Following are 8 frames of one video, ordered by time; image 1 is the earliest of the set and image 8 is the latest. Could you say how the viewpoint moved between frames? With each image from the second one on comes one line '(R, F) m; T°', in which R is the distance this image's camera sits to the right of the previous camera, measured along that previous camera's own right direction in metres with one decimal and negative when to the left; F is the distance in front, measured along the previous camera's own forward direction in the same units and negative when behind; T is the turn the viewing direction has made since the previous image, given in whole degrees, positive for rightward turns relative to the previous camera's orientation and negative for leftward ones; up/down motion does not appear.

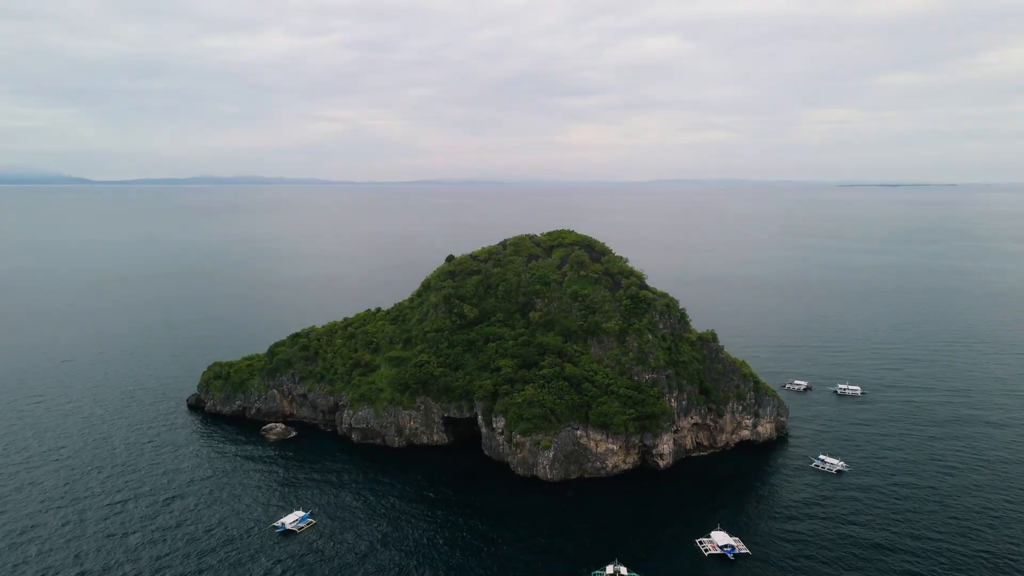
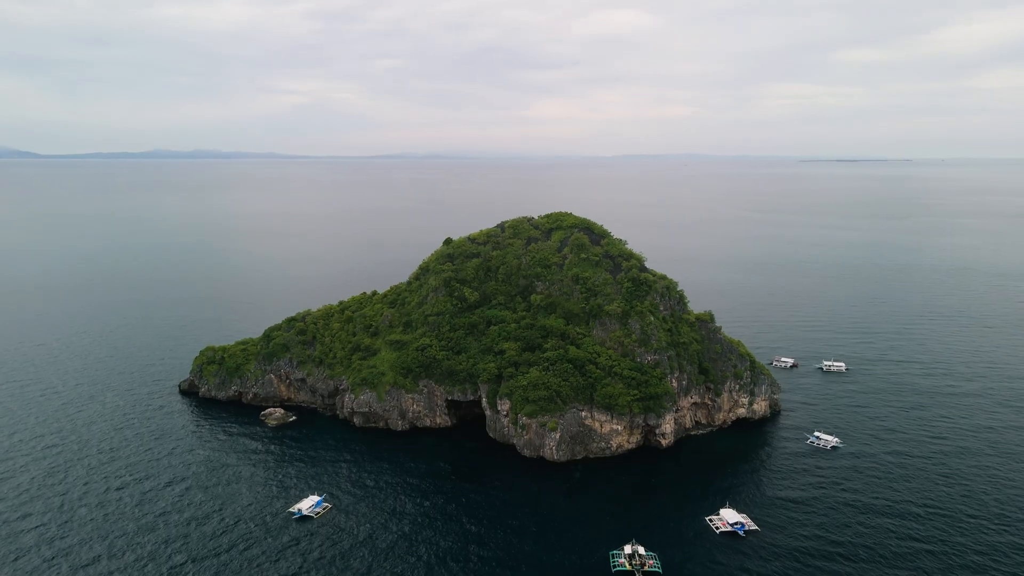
(-2.7, 0.0) m; +2°
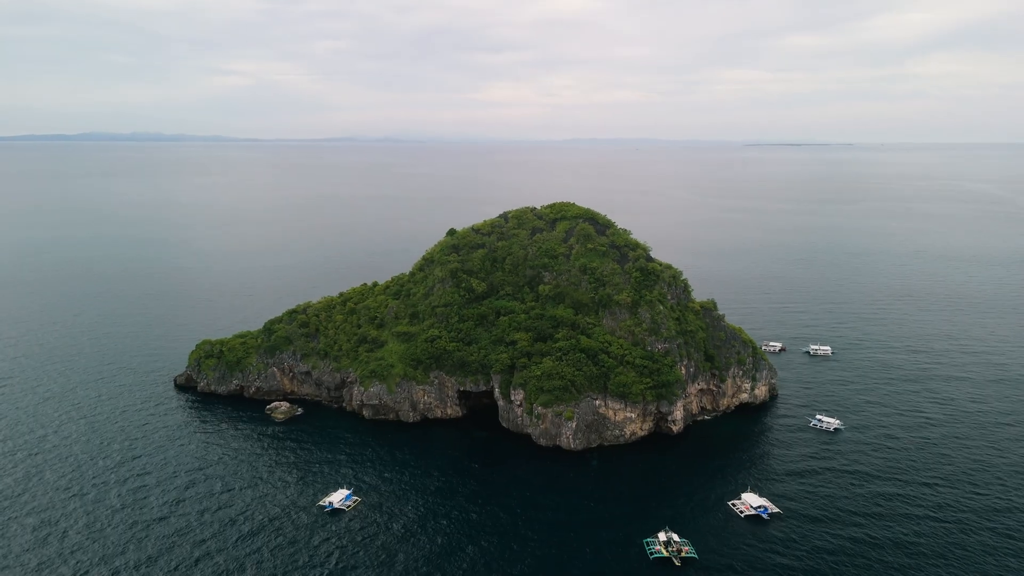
(-4.1, -0.1) m; +3°
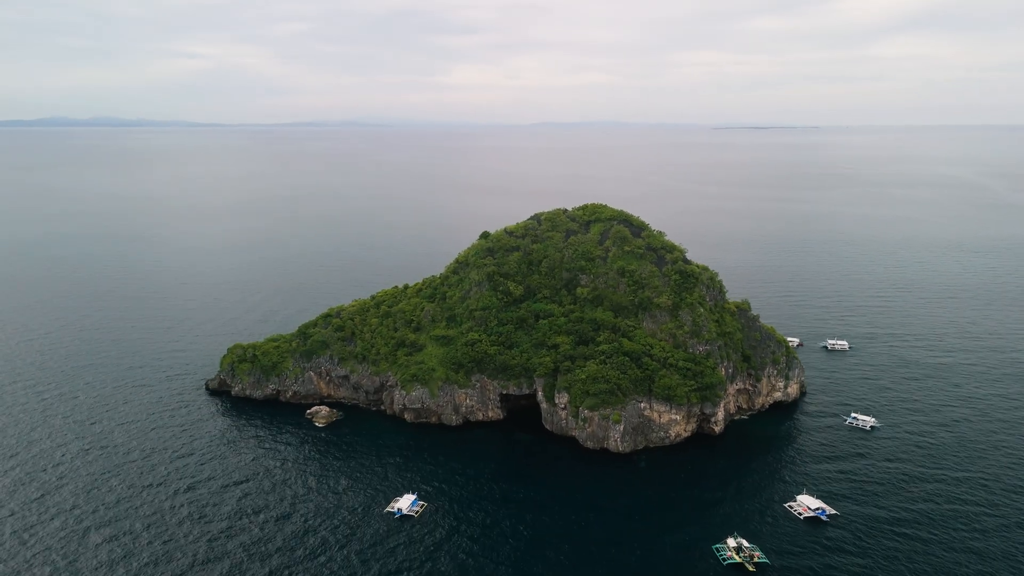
(-5.2, -0.4) m; +1°
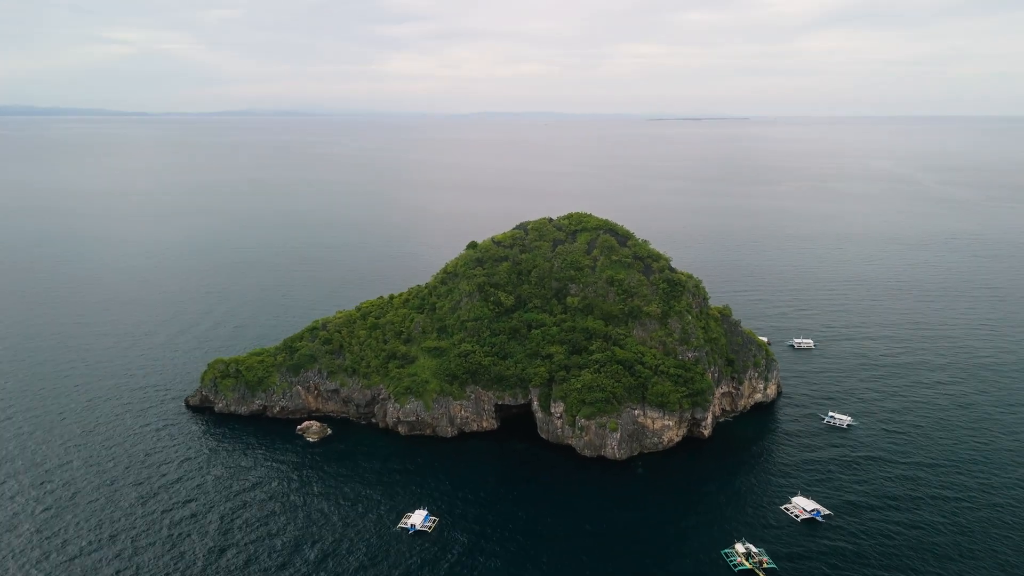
(-3.7, -0.5) m; +4°
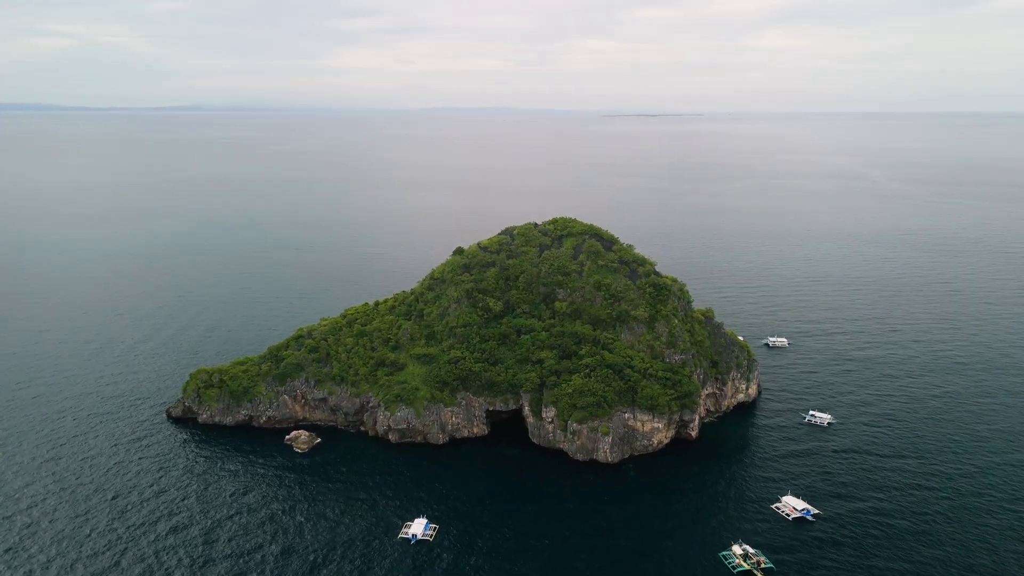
(-2.0, -0.3) m; +3°
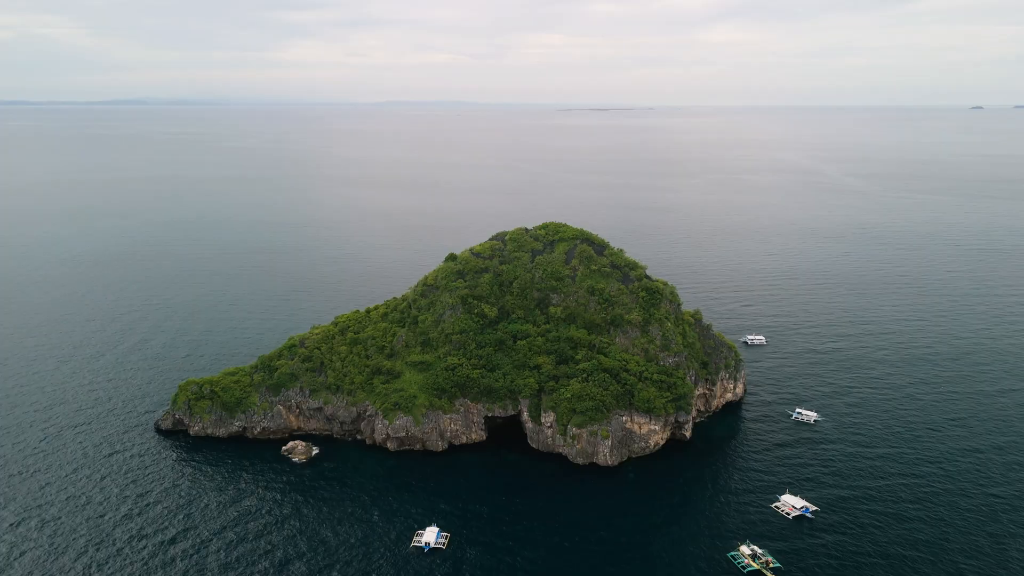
(-2.8, -0.4) m; +3°
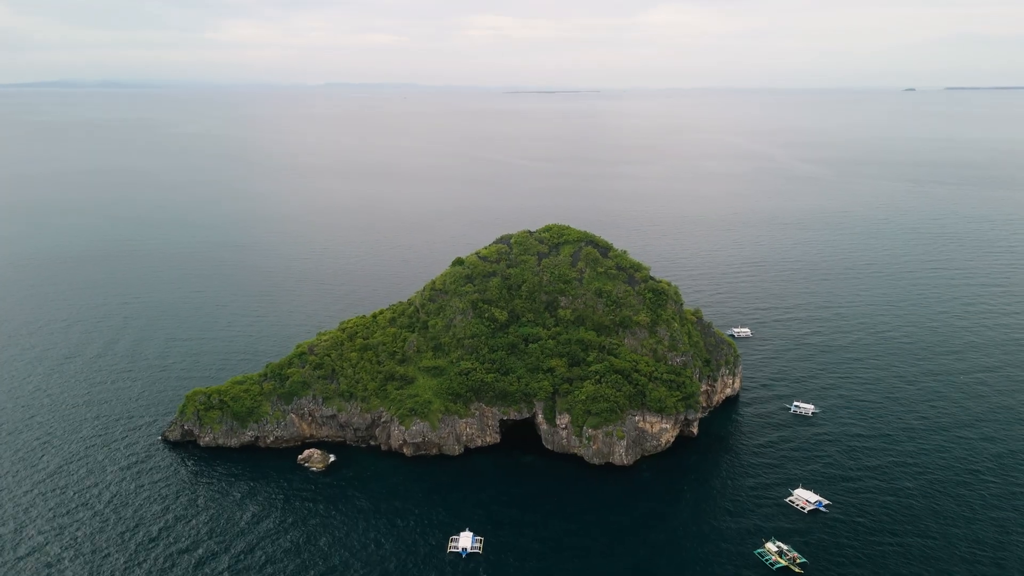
(-4.7, -0.9) m; +3°
